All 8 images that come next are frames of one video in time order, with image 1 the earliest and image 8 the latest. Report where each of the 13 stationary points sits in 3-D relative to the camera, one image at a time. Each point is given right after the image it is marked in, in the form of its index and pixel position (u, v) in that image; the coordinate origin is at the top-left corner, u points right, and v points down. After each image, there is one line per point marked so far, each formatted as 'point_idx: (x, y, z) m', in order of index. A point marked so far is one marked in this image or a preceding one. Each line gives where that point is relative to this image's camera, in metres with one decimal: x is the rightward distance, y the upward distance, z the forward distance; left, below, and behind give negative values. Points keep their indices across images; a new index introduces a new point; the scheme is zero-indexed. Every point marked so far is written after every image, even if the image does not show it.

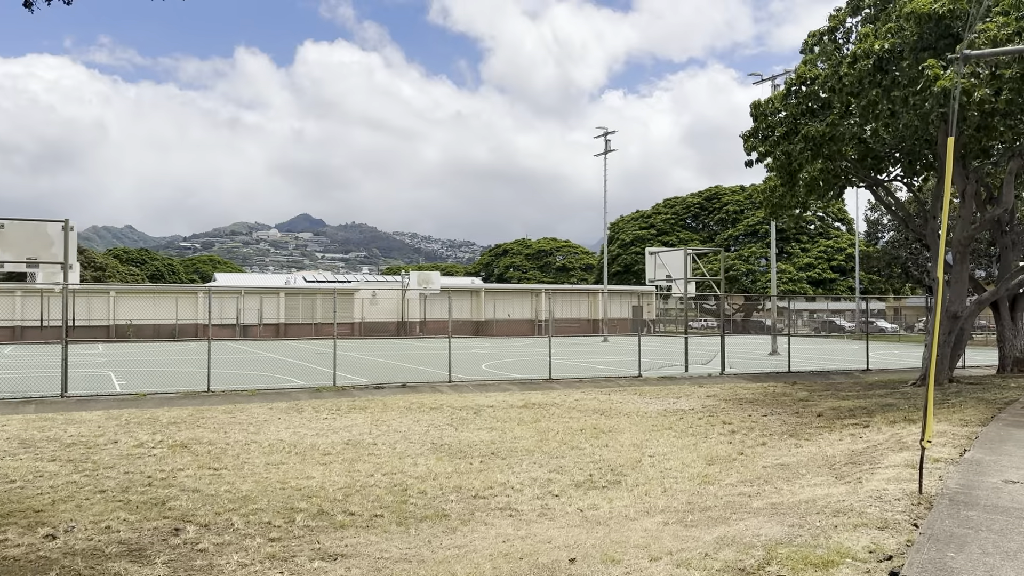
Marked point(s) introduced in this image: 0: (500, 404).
0: (-0.2, -2.2, +14.8) m
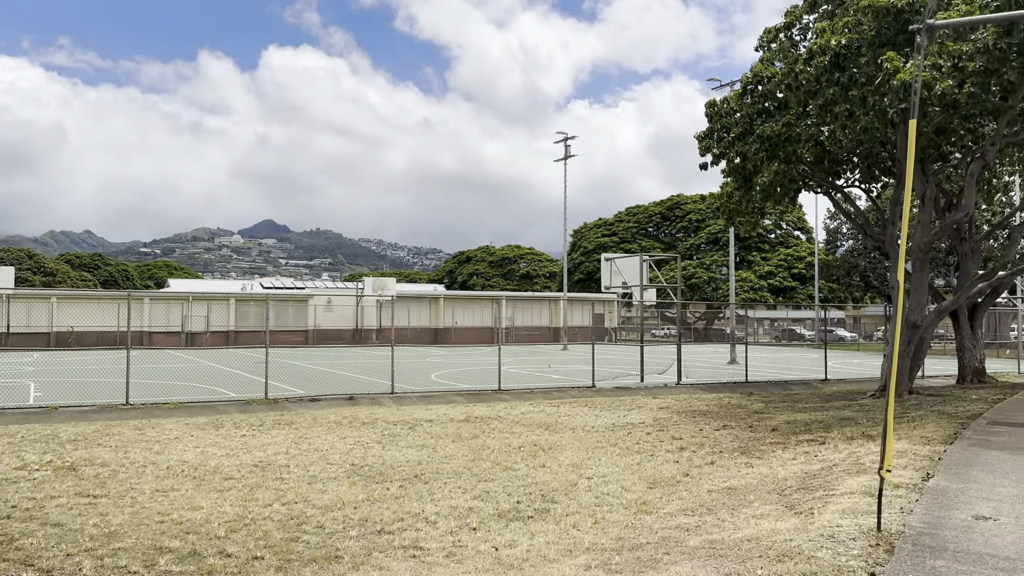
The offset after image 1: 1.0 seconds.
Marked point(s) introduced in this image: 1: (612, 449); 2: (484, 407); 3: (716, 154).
0: (-1.3, -2.3, +13.9) m
1: (+1.3, -2.2, +10.6) m
2: (-0.6, -2.4, +15.8) m
3: (+4.3, +2.9, +16.4) m
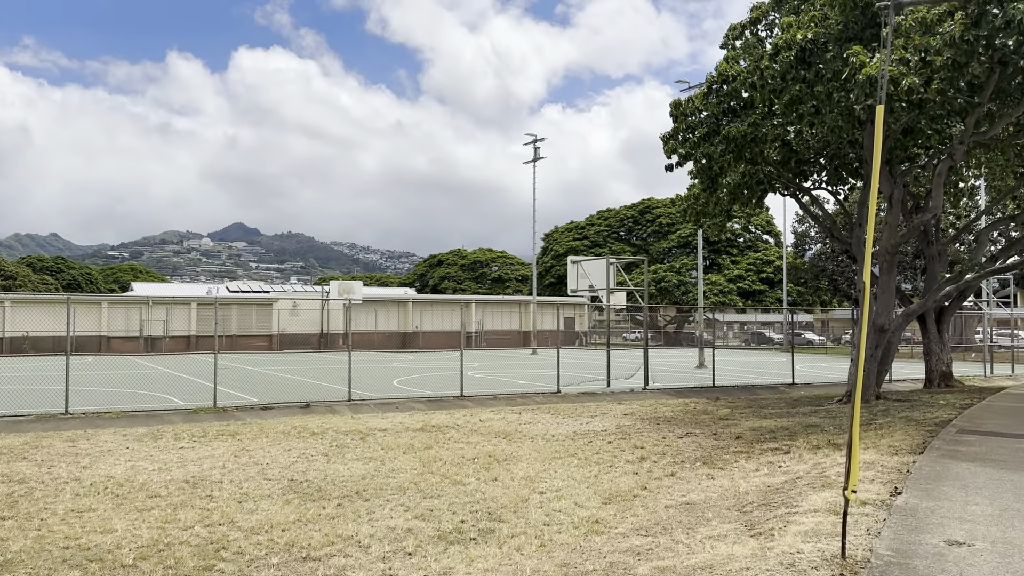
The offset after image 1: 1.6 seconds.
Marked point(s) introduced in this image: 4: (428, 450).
0: (-2.0, -2.3, +13.3) m
1: (+0.7, -2.2, +10.1) m
2: (-1.3, -2.5, +15.2) m
3: (+3.4, +2.8, +16.1) m
4: (-1.2, -2.2, +10.7) m
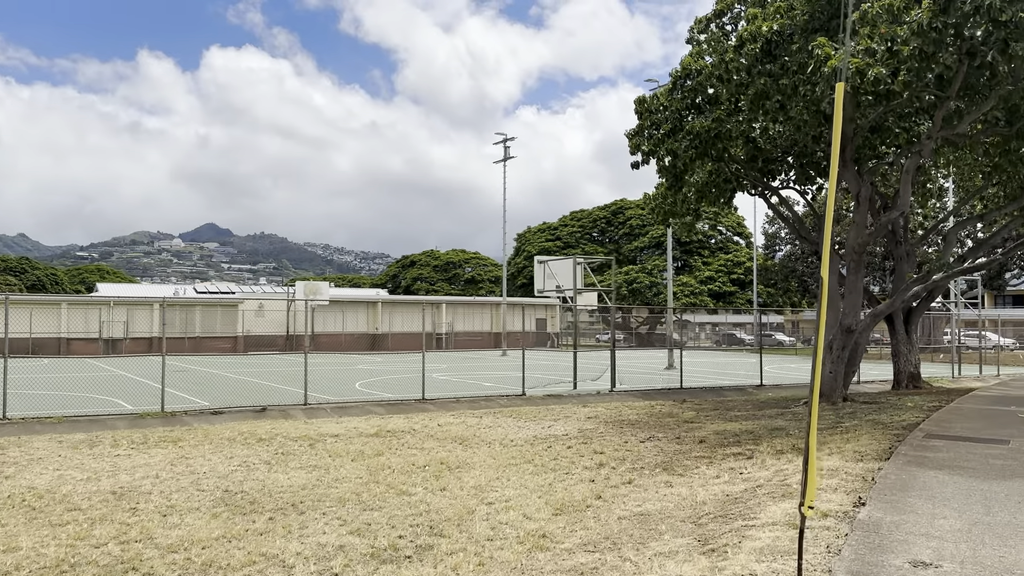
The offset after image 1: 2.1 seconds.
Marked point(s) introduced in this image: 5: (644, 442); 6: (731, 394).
0: (-2.7, -2.3, +12.7) m
1: (+0.2, -2.2, +9.6) m
2: (-2.1, -2.5, +14.7) m
3: (+2.7, +2.8, +15.7) m
4: (-1.8, -2.2, +10.2) m
5: (+2.0, -2.3, +11.6) m
6: (+5.5, -2.7, +19.6) m
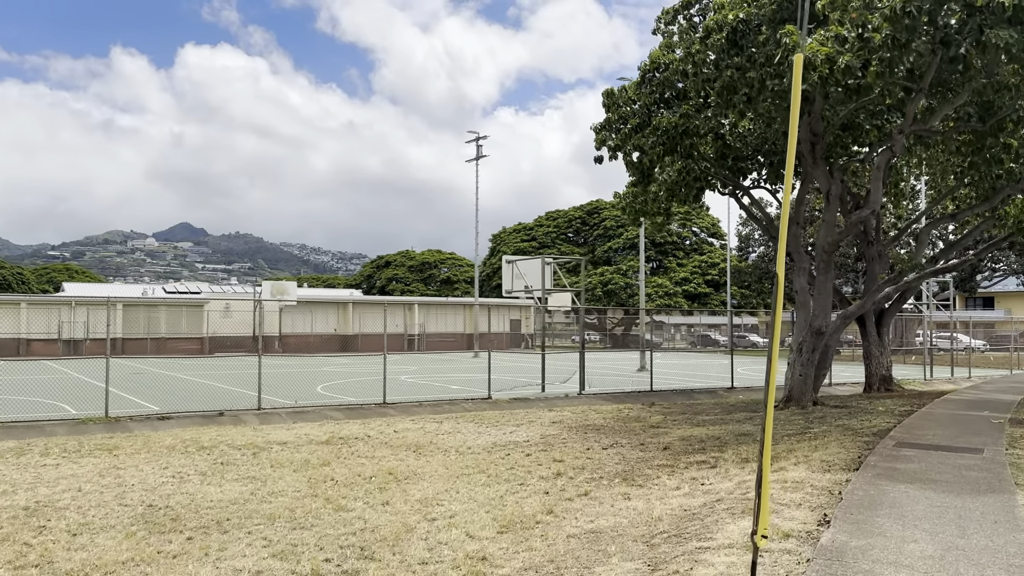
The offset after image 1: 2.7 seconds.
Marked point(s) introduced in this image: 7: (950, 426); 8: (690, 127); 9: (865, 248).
0: (-3.3, -2.3, +12.1) m
1: (-0.4, -2.2, +9.1) m
2: (-2.8, -2.4, +14.1) m
3: (+2.0, +2.8, +15.3) m
4: (-2.3, -2.2, +9.6) m
5: (+1.3, -2.3, +11.1) m
6: (+4.7, -2.7, +19.2) m
7: (+5.3, -1.7, +9.4) m
8: (+3.1, +2.8, +13.6) m
9: (+8.1, +0.9, +17.9) m
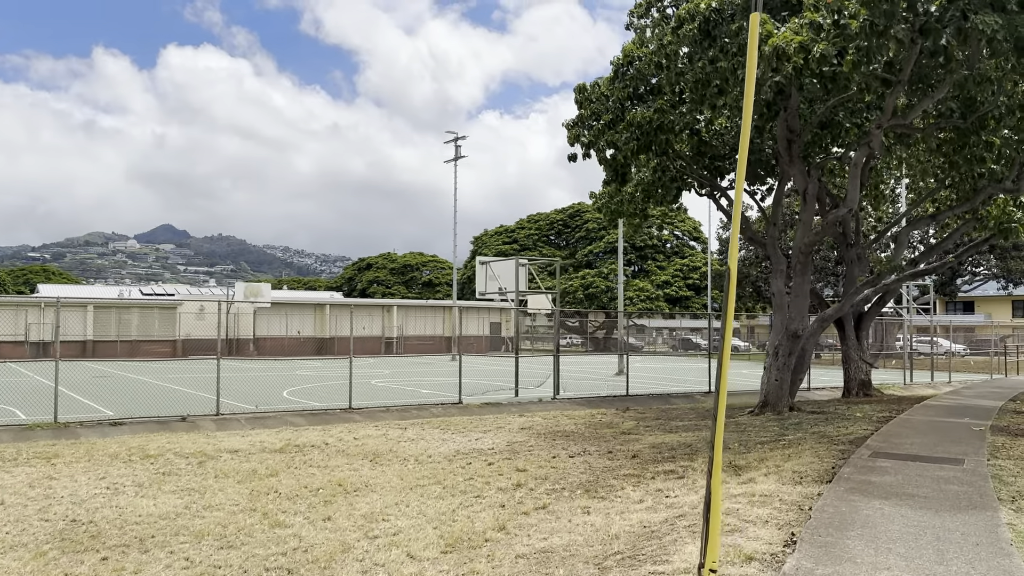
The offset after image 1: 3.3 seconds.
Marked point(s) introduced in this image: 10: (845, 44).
0: (-3.9, -2.3, +11.5) m
1: (-0.9, -2.2, +8.6) m
2: (-3.4, -2.5, +13.5) m
3: (+1.4, +2.8, +14.8) m
4: (-2.8, -2.2, +9.1) m
5: (+0.8, -2.3, +10.6) m
6: (+4.0, -2.7, +18.7) m
7: (+4.8, -1.7, +9.0) m
8: (+2.6, +2.8, +13.2) m
9: (+7.5, +0.8, +17.5) m
10: (+3.8, +2.8, +8.9) m
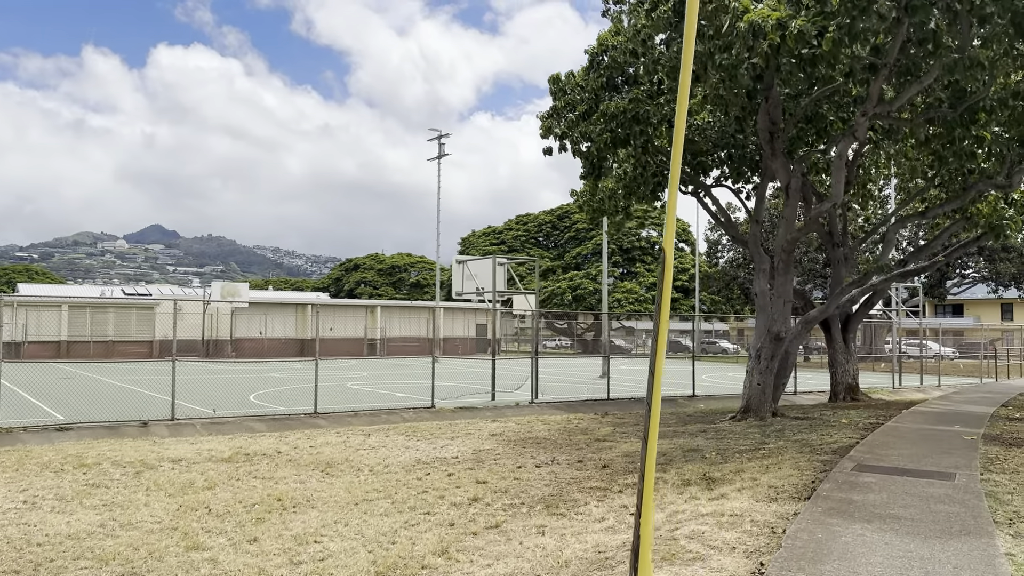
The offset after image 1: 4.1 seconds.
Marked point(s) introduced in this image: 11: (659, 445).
0: (-4.4, -2.3, +10.8) m
1: (-1.3, -2.2, +7.9) m
2: (-3.9, -2.4, +12.8) m
3: (+0.9, +2.8, +14.1) m
4: (-3.3, -2.2, +8.3) m
5: (+0.4, -2.3, +9.9) m
6: (+3.4, -2.7, +18.1) m
7: (+4.4, -1.7, +8.4) m
8: (+2.1, +2.8, +12.5) m
9: (+6.9, +0.8, +16.9) m
10: (+3.3, +2.8, +8.2) m
11: (+2.1, -2.3, +11.2) m
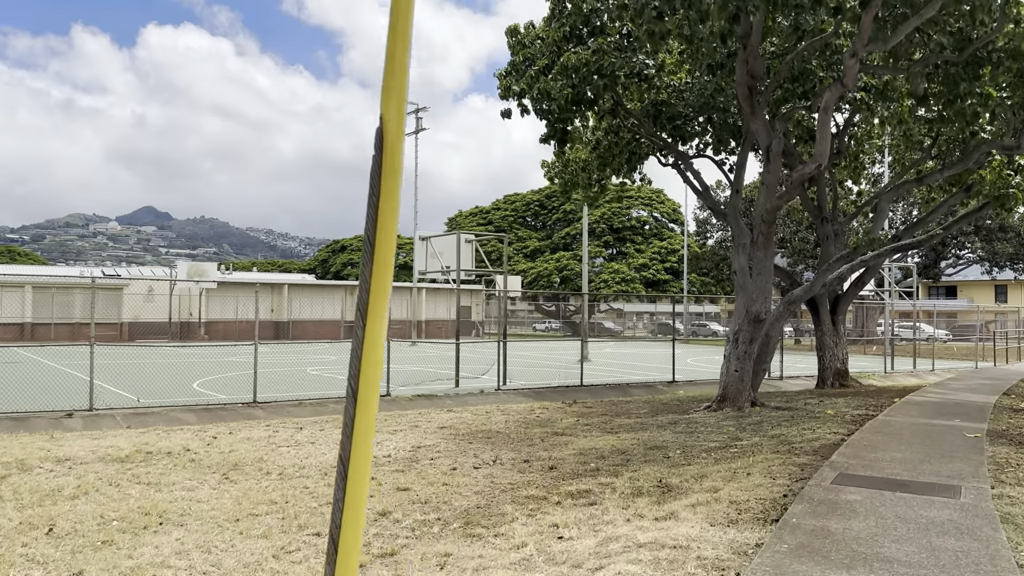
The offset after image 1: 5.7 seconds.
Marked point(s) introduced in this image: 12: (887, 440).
0: (-5.1, -2.0, +9.5) m
1: (-2.0, -1.9, +6.6) m
2: (-4.6, -2.1, +11.5) m
3: (+0.1, +3.1, +12.7) m
4: (-4.0, -1.9, +7.0) m
5: (-0.4, -2.0, +8.6) m
6: (+2.6, -2.3, +16.8) m
7: (+3.7, -1.4, +7.1) m
8: (+1.3, +3.1, +11.1) m
9: (+6.1, +1.3, +15.6) m
10: (+2.6, +3.0, +6.8) m
11: (+1.4, -2.0, +10.0) m
12: (+3.6, -1.4, +7.5) m
